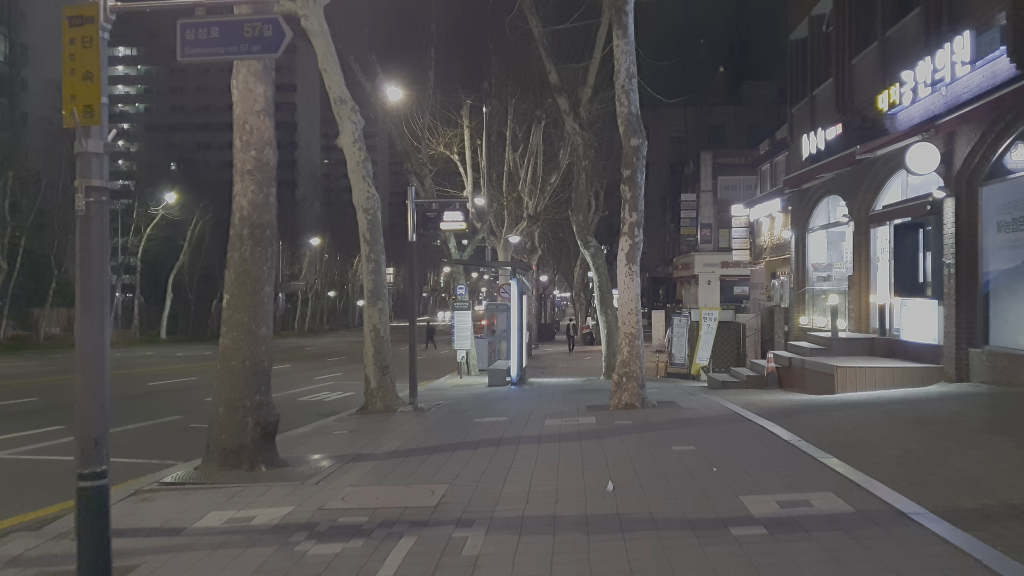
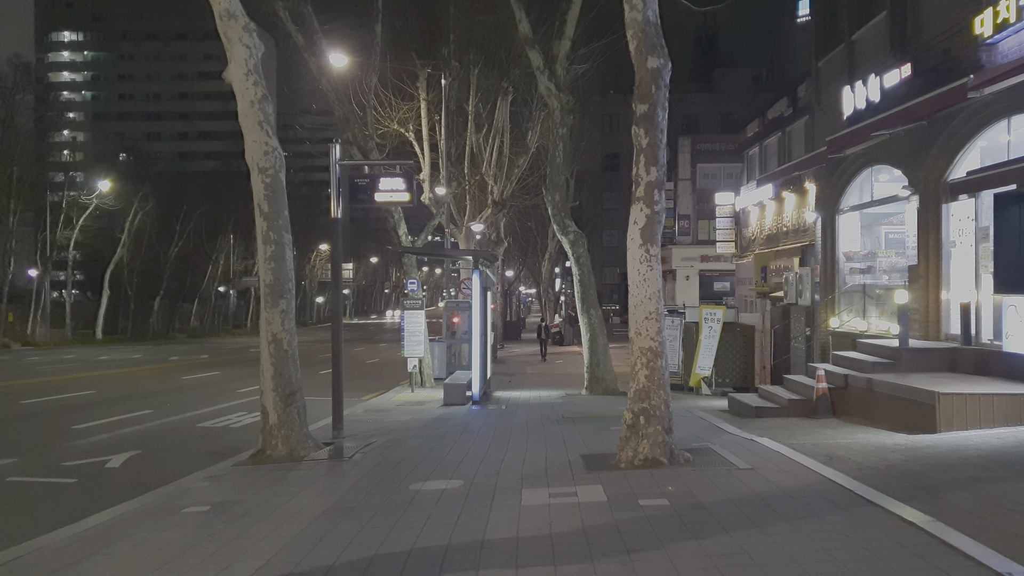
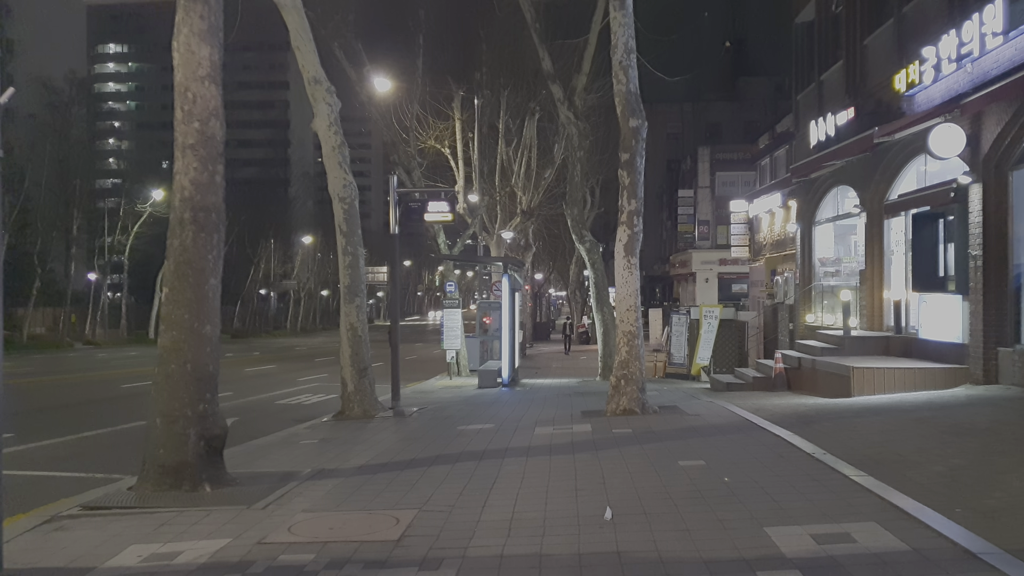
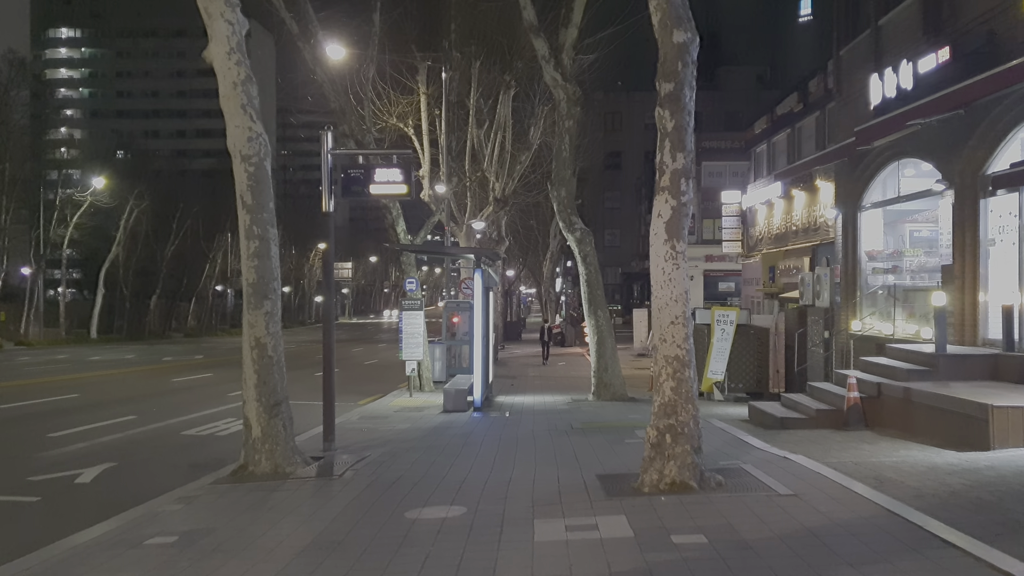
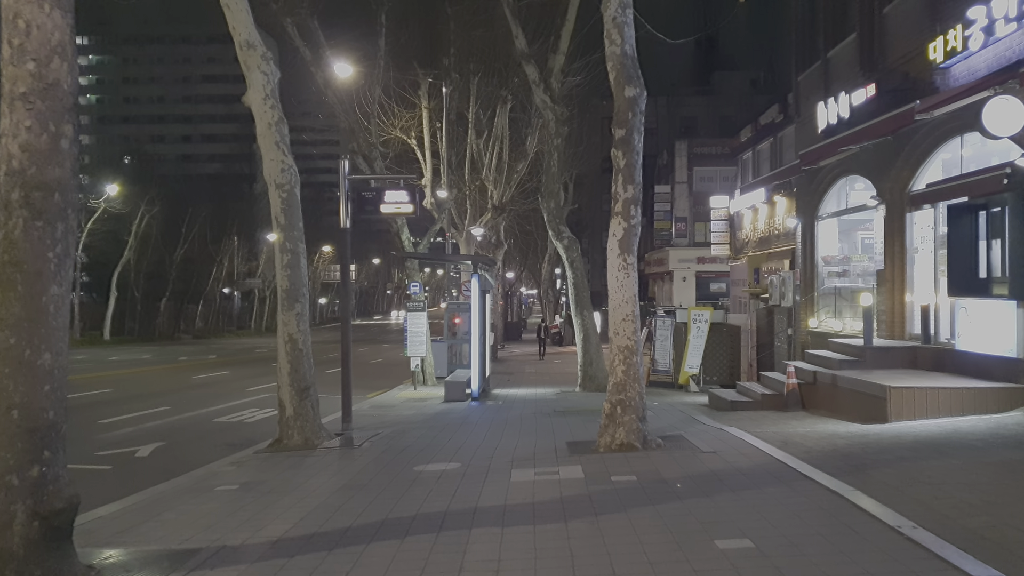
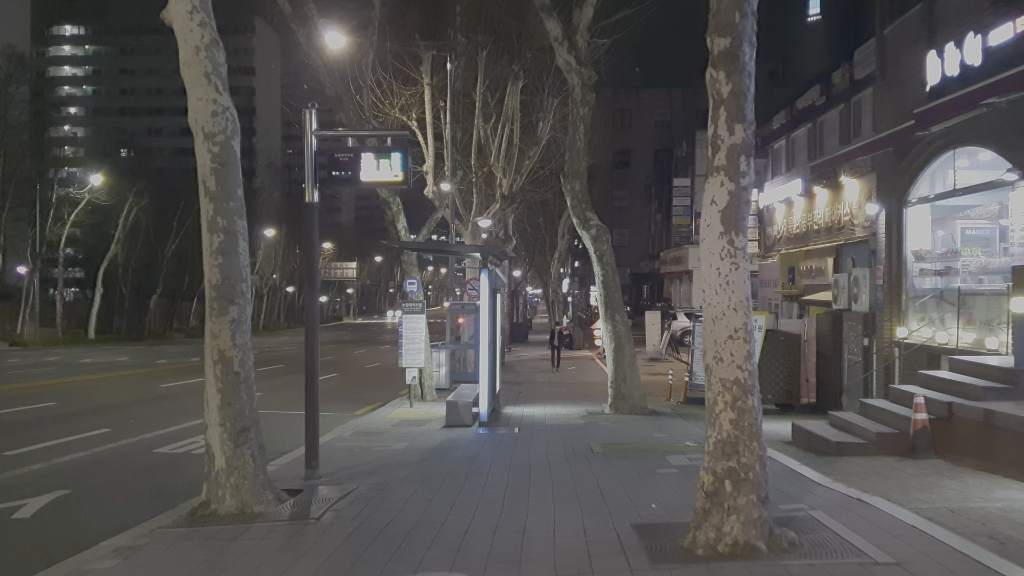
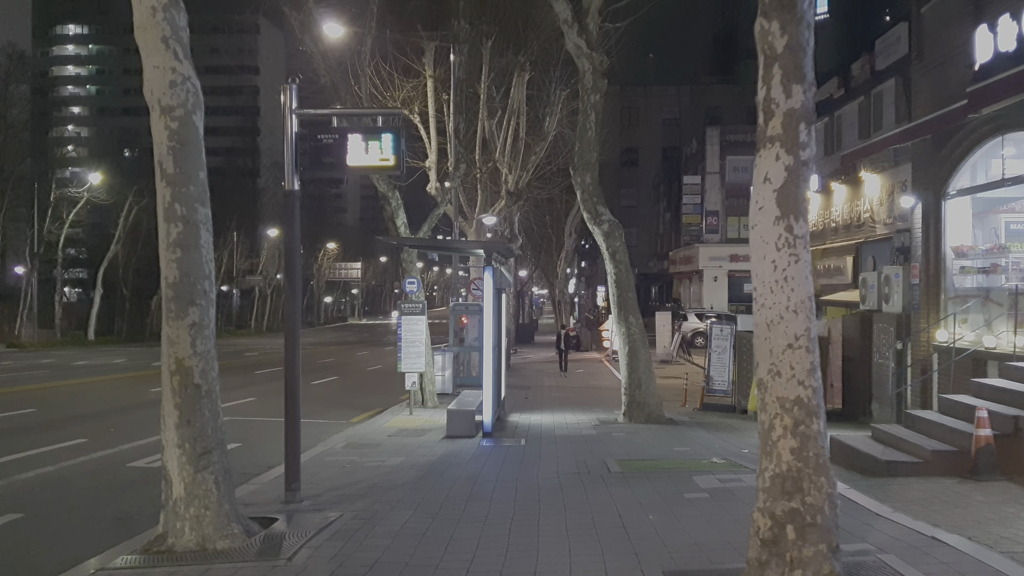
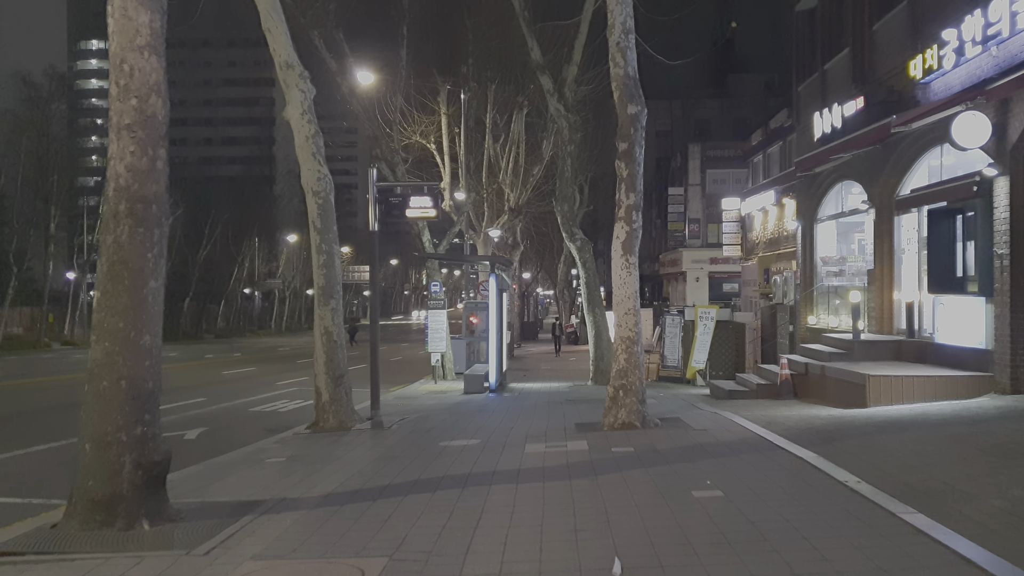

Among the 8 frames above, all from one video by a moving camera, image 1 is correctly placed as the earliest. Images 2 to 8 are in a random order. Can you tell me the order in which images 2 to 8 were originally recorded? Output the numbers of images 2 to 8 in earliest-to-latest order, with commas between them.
3, 8, 5, 2, 4, 6, 7
